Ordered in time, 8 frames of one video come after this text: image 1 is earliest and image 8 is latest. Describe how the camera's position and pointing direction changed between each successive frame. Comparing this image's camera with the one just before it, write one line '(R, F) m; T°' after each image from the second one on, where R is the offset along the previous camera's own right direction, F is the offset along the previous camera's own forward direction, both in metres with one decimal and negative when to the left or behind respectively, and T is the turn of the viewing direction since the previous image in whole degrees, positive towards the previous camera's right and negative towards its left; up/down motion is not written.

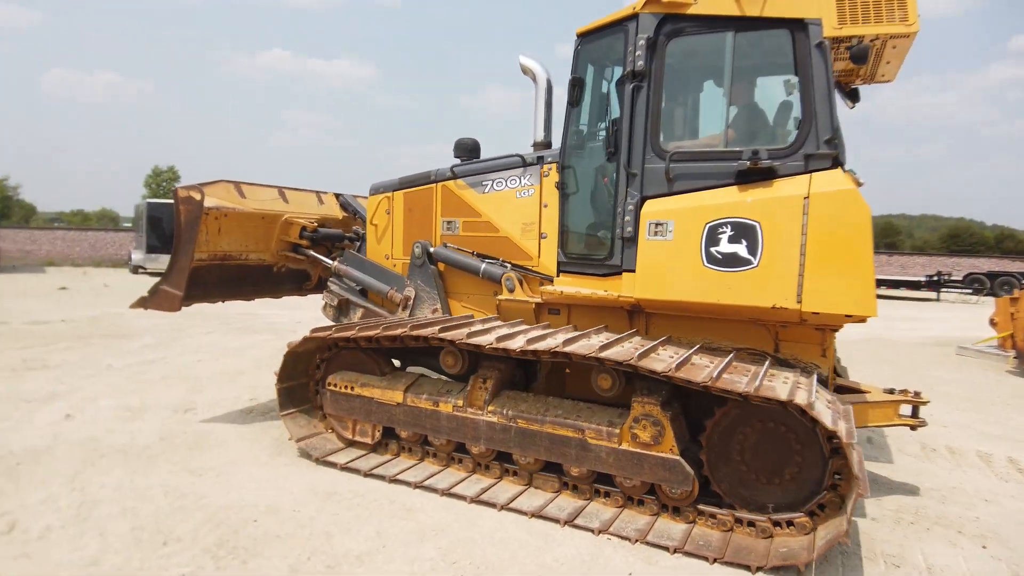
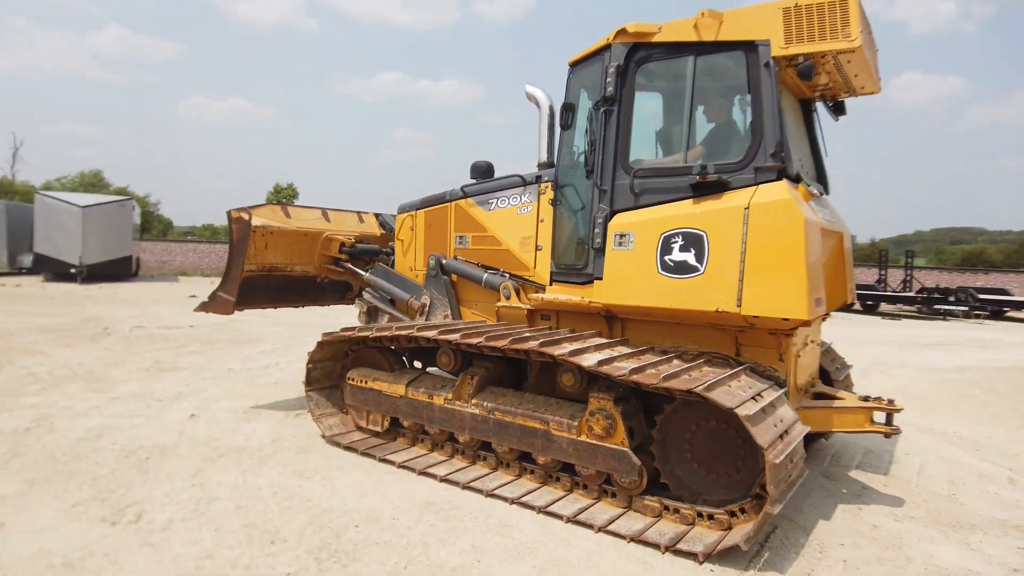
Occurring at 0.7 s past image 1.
(0.0, +0.1) m; -8°
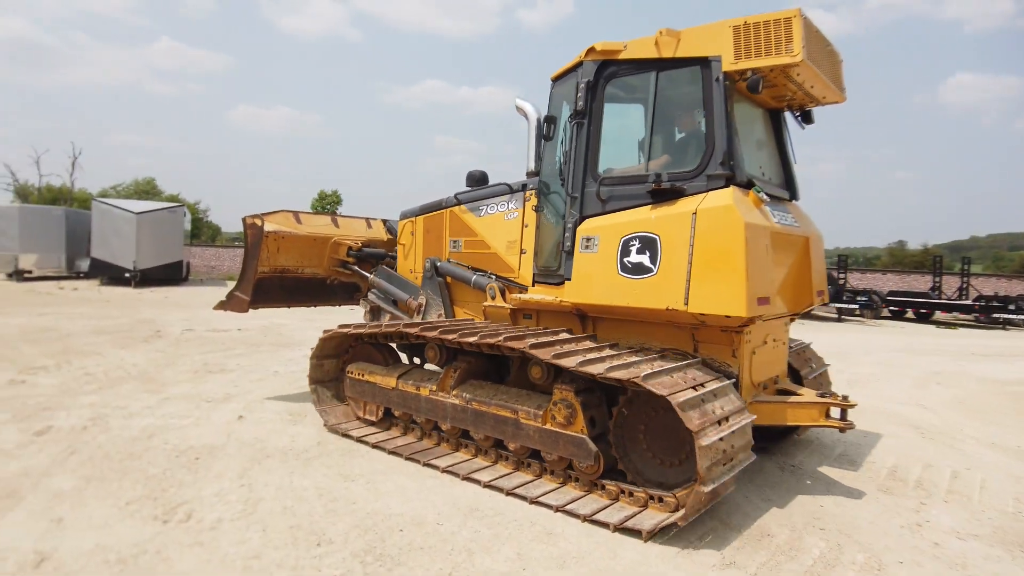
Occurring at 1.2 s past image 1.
(0.0, 0.0) m; -3°
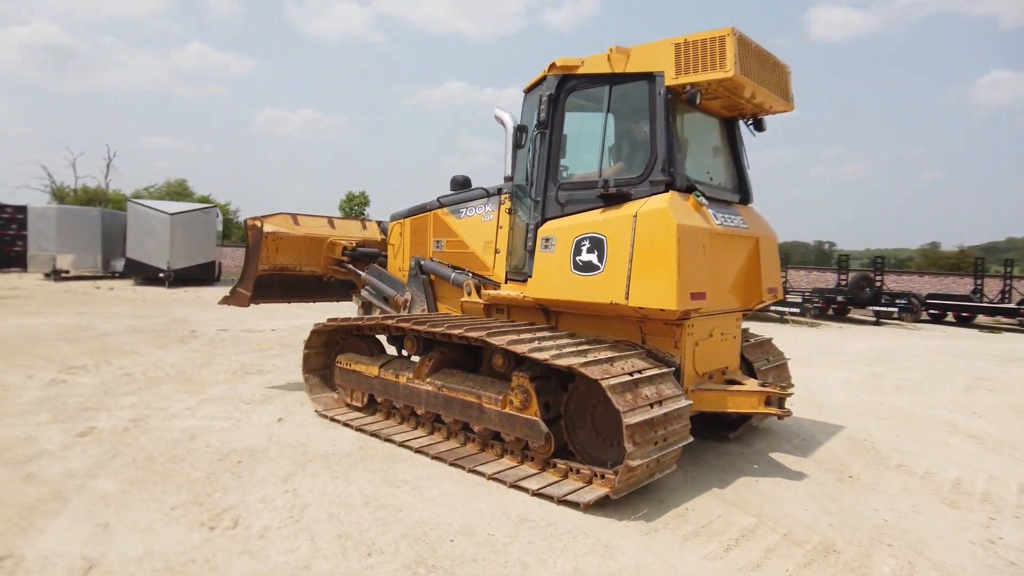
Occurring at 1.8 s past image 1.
(-0.2, +0.1) m; -2°
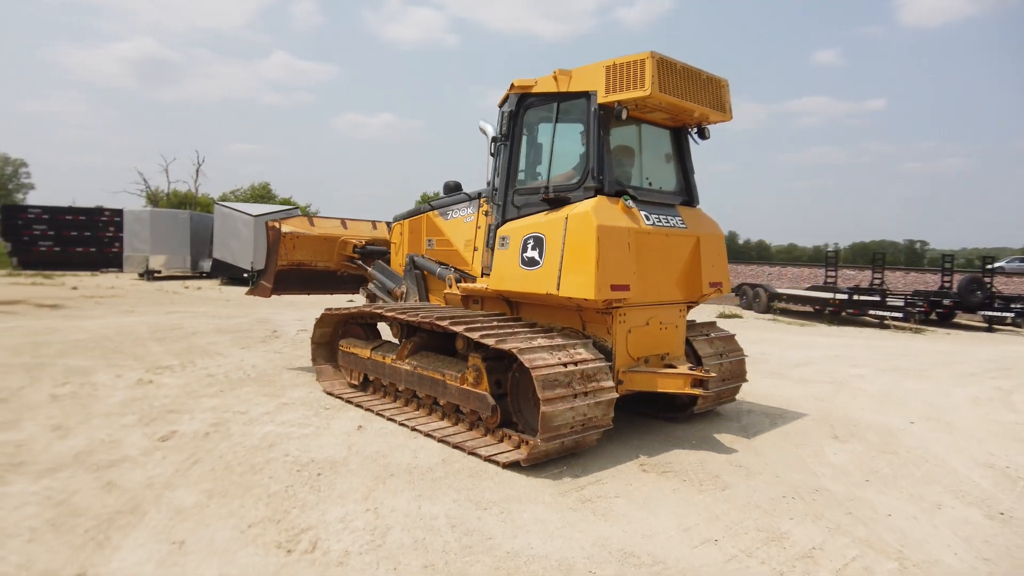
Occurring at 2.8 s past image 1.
(-0.2, +0.4) m; -6°
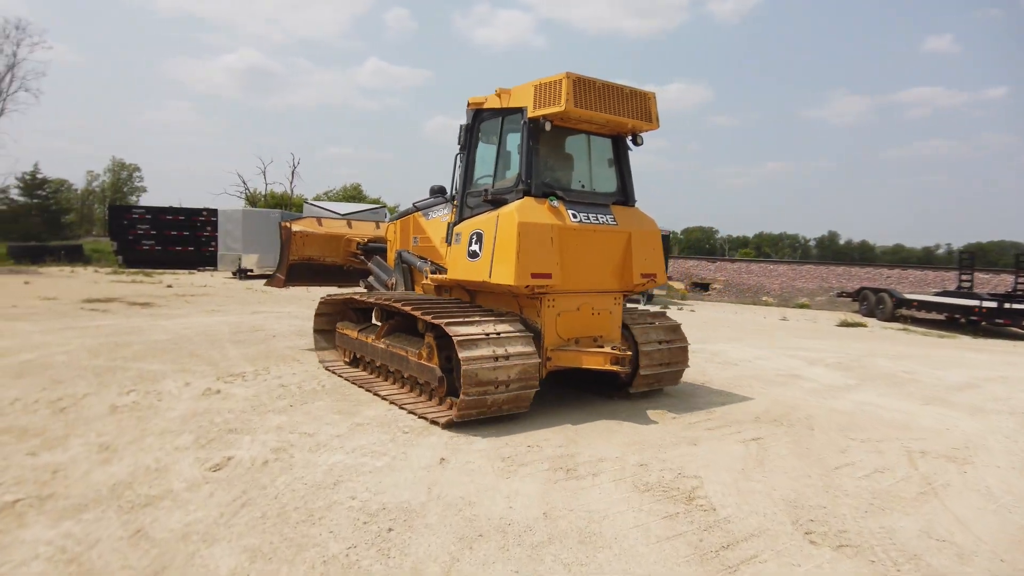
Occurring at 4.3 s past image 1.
(-0.2, +1.1) m; -7°
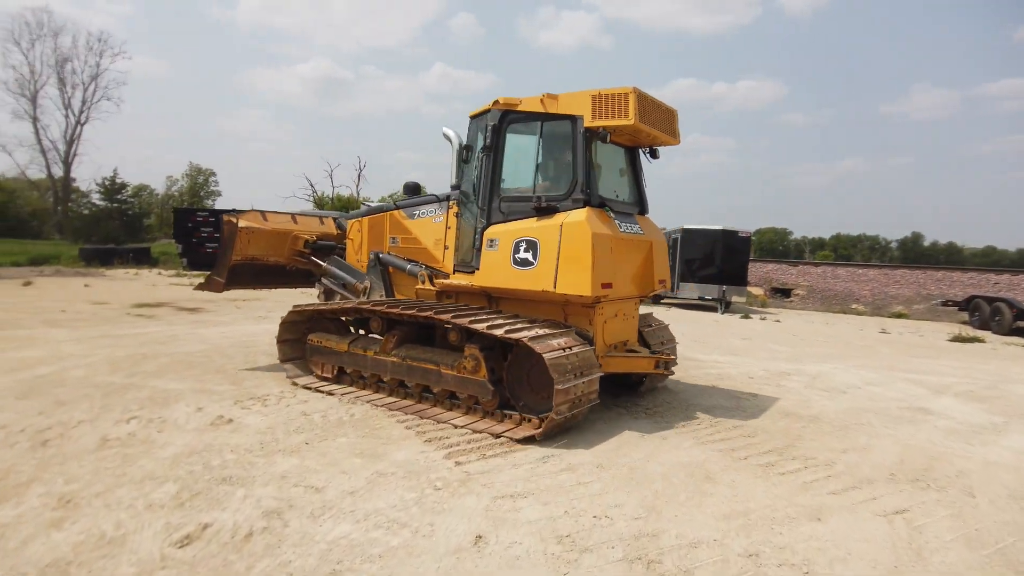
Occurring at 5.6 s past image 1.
(0.0, +1.3) m; -5°
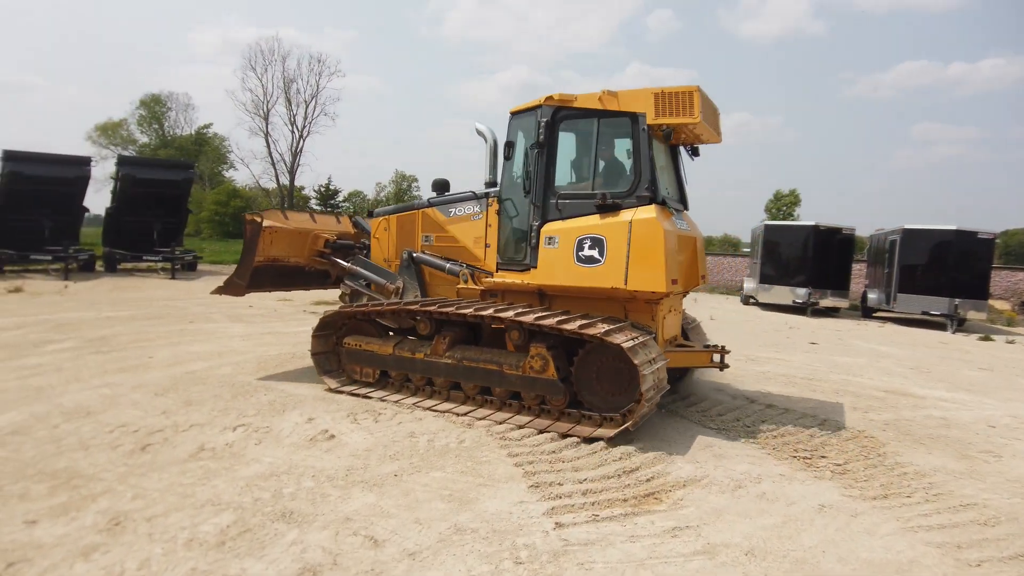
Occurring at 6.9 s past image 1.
(+0.4, +1.1) m; -16°
